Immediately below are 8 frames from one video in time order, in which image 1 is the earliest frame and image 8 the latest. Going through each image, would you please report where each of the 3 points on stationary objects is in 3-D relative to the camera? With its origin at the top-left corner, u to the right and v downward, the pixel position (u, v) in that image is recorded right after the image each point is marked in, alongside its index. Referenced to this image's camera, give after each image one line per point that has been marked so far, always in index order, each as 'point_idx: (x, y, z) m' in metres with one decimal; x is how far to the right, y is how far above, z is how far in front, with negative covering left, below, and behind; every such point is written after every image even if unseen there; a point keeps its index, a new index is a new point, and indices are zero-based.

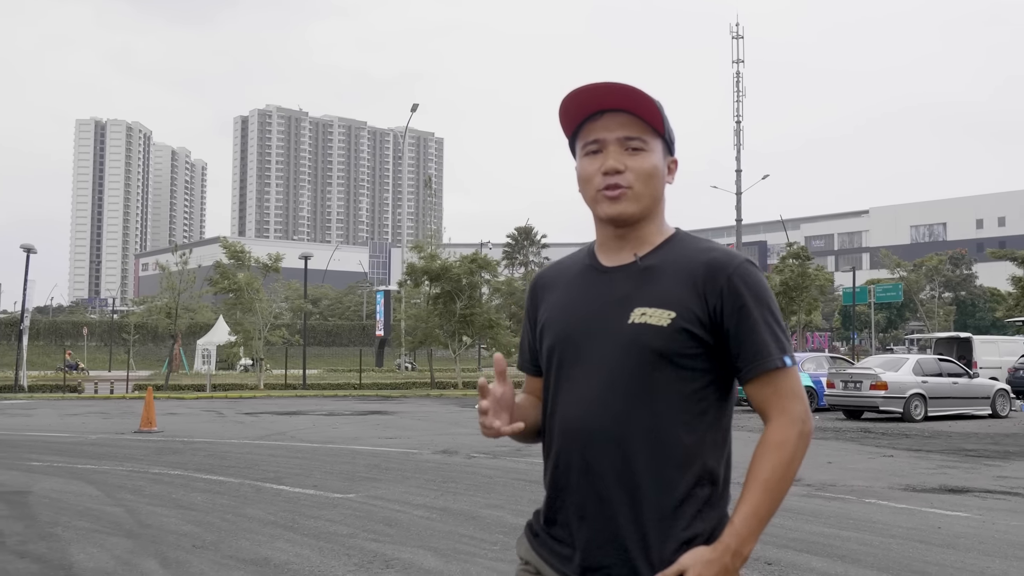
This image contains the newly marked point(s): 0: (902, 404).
0: (+8.1, -2.4, +19.4) m
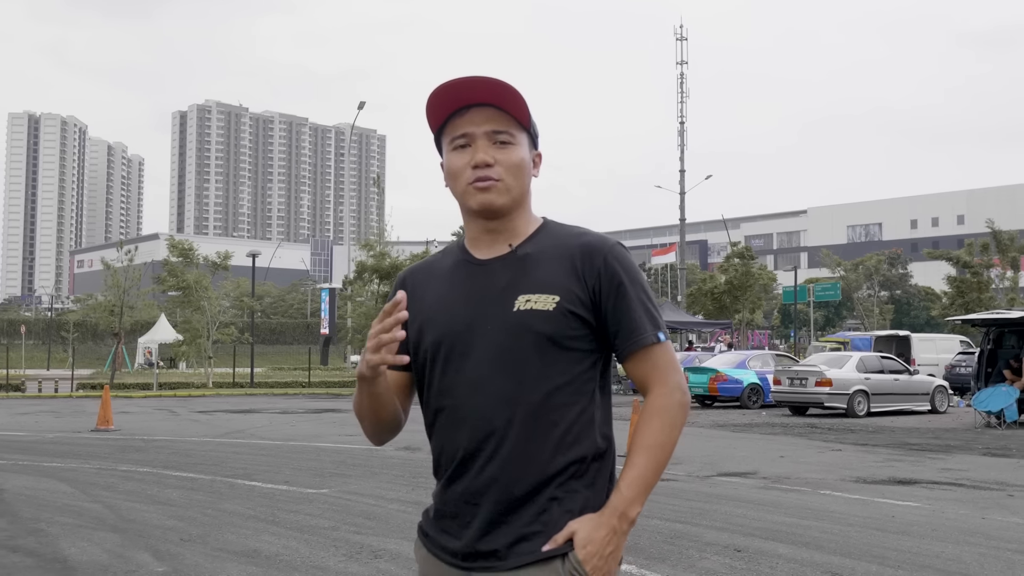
0: (+7.2, -2.4, +20.2) m
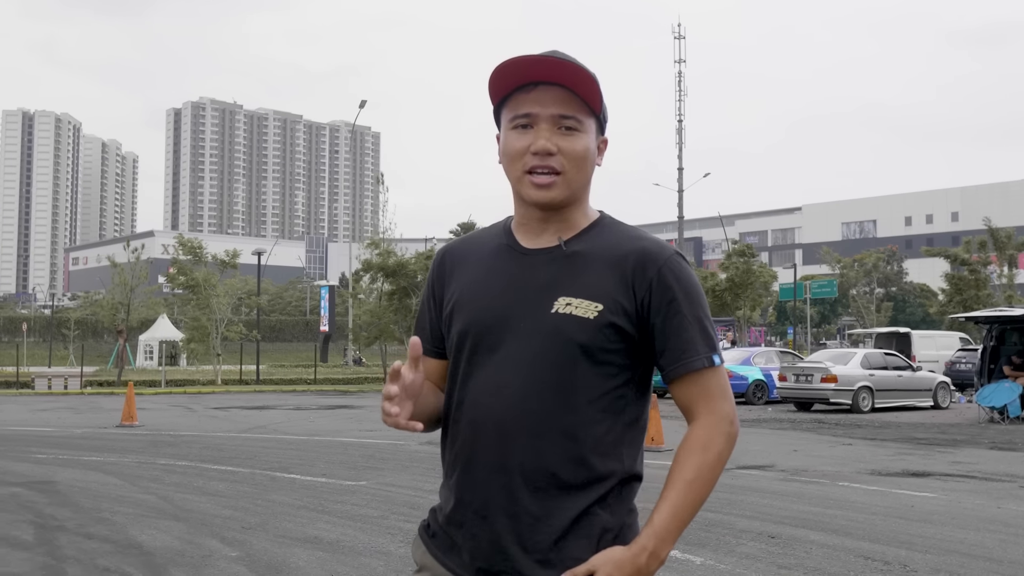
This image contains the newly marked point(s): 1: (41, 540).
0: (+7.4, -2.4, +20.6) m
1: (-3.2, -1.7, +6.3) m
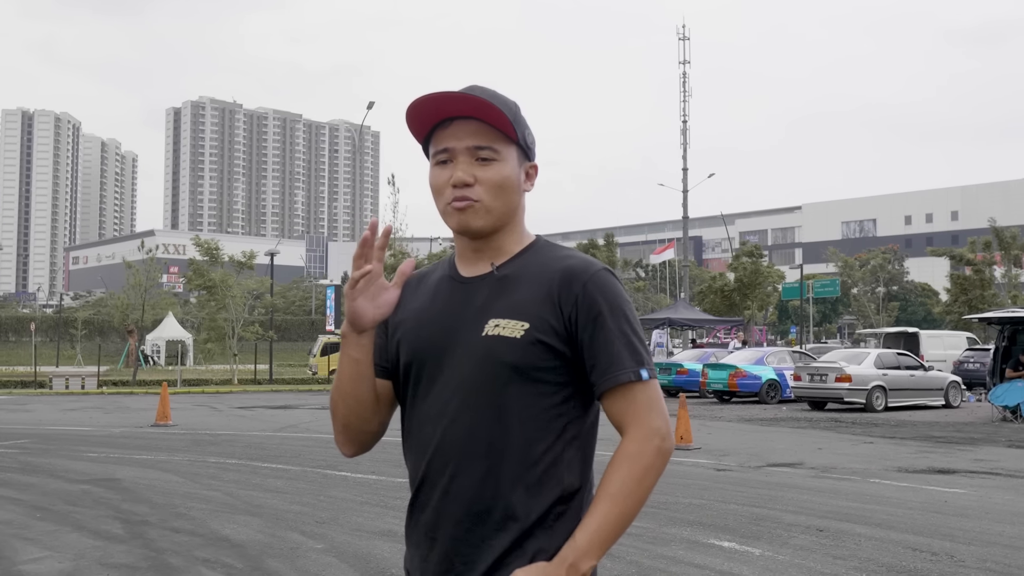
0: (+7.9, -2.4, +20.9) m
1: (-2.7, -1.8, +6.7) m
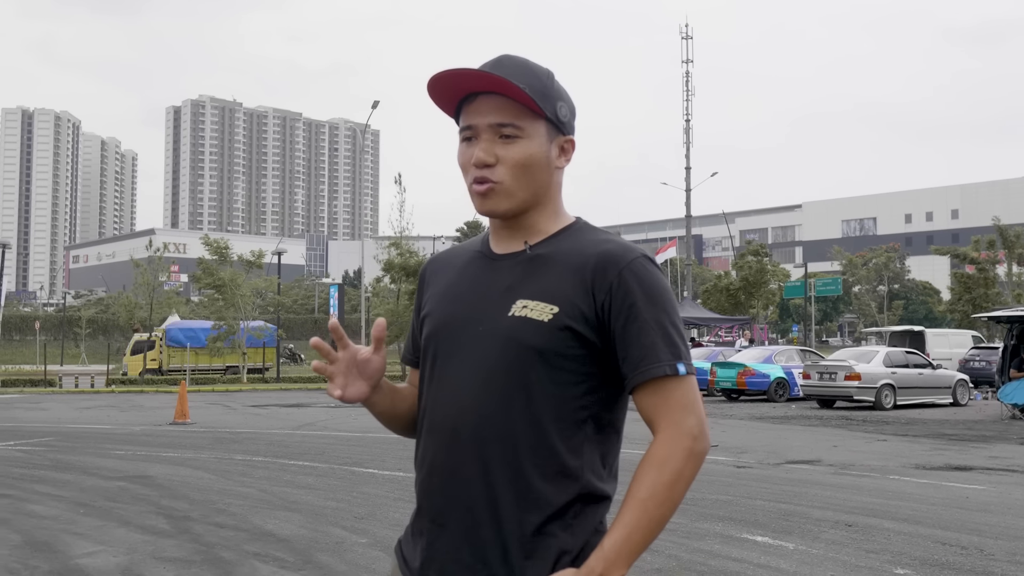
0: (+8.2, -2.4, +21.1) m
1: (-2.4, -1.8, +6.8) m
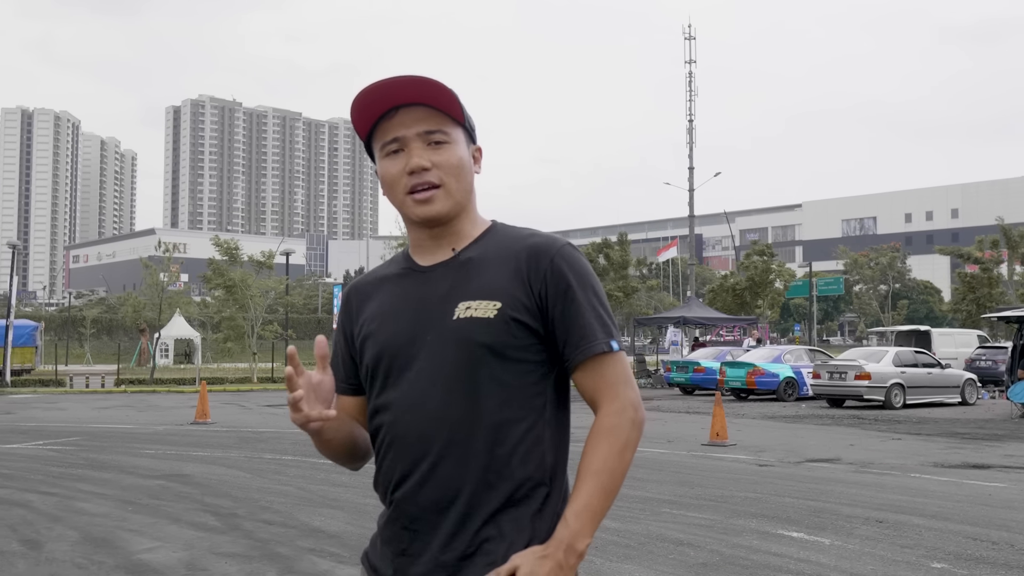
0: (+8.5, -2.4, +21.3) m
1: (-2.1, -1.8, +7.0) m
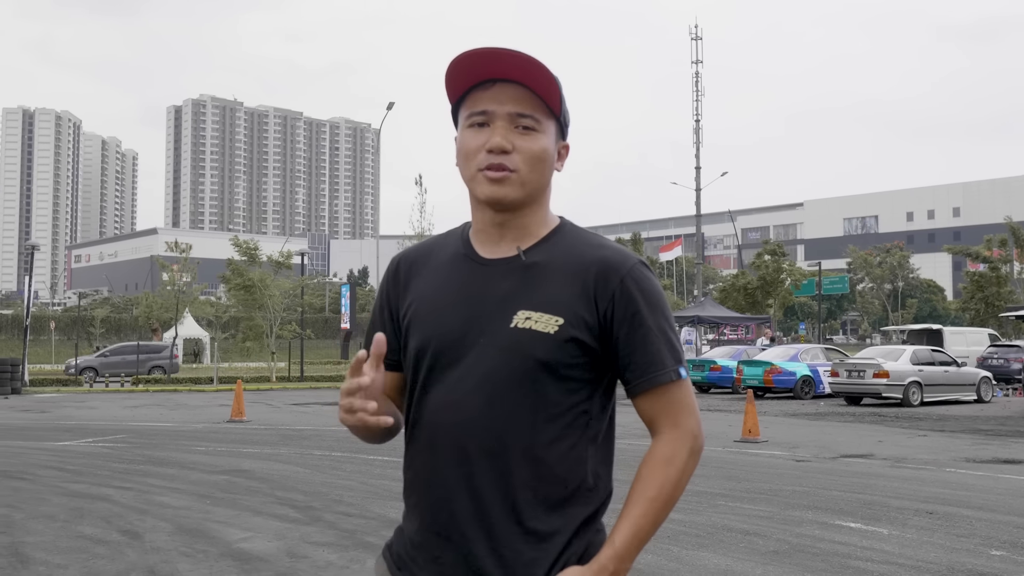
0: (+9.0, -2.4, +21.6) m
1: (-1.6, -1.8, +7.3) m
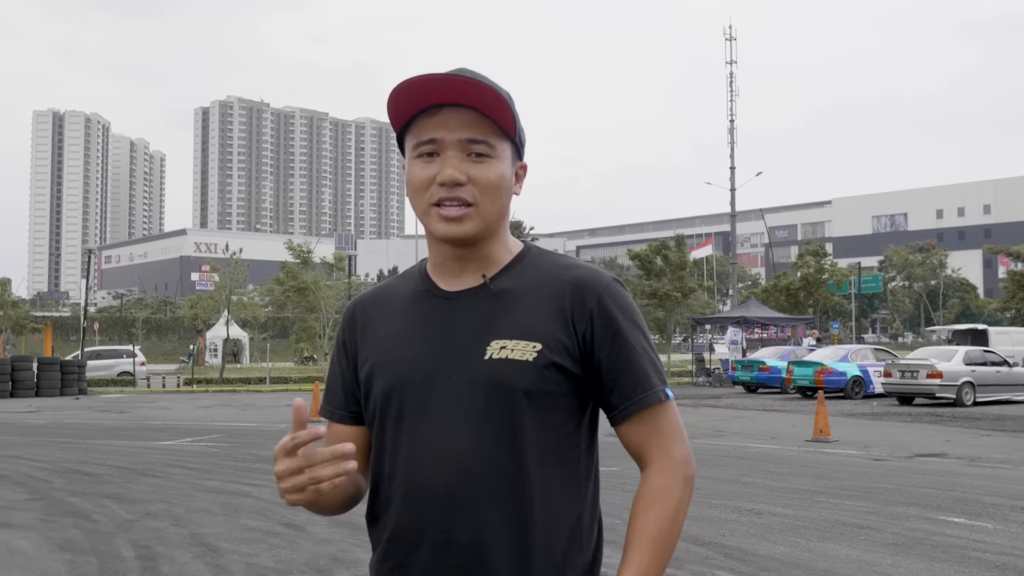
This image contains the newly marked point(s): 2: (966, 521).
0: (+10.4, -2.4, +21.9) m
1: (-0.6, -1.9, +7.9) m
2: (+3.7, -1.9, +7.5) m
